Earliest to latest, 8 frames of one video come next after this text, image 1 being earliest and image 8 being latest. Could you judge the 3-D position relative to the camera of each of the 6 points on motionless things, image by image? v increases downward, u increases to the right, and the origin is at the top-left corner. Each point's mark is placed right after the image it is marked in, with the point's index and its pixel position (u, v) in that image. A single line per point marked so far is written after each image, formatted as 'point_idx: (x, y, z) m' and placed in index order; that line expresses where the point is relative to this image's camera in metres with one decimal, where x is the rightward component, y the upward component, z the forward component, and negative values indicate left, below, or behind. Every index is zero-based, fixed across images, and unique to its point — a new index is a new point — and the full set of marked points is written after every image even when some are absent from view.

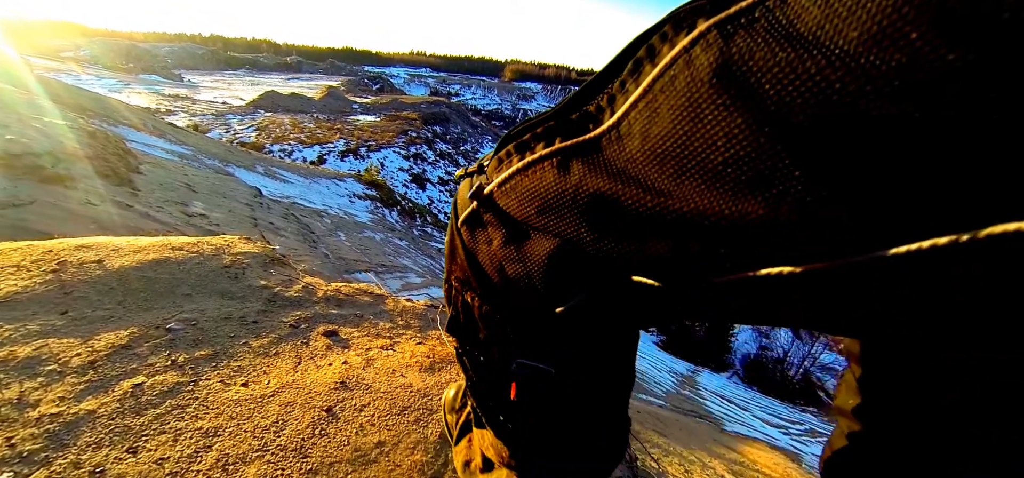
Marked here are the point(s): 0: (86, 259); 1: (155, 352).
0: (-3.8, -0.2, +3.3) m
1: (-2.6, -0.8, +2.7) m
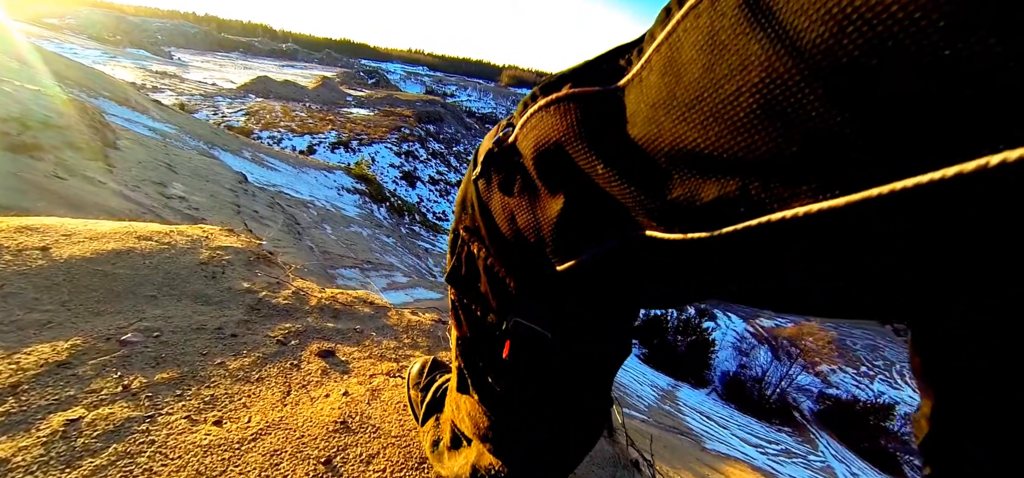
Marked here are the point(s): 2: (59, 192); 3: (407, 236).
0: (-3.5, 0.0, +2.7) m
1: (-2.3, -0.8, +2.1) m
2: (-8.7, +0.9, +7.1) m
3: (-4.4, +0.2, +15.3) m
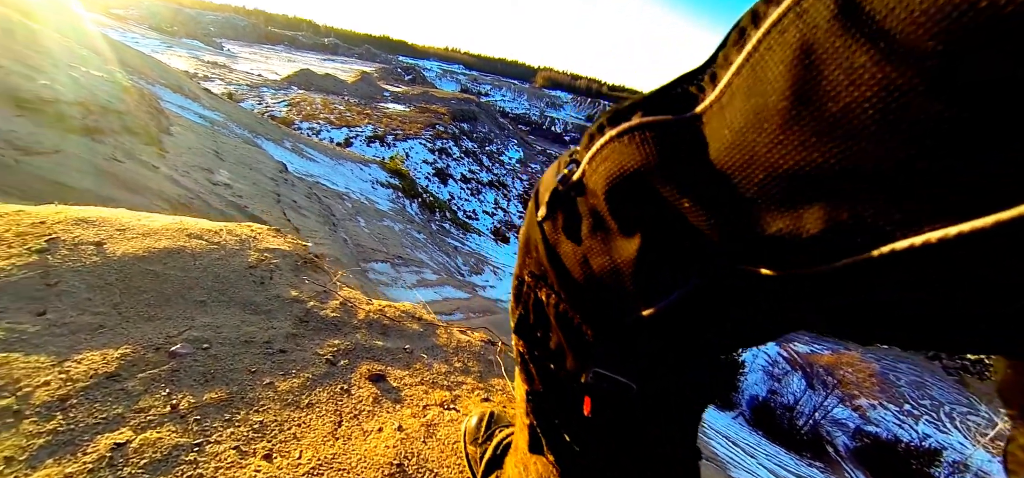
0: (-3.0, 0.0, +2.6) m
1: (-1.9, -0.8, +1.9) m
2: (-7.9, +1.2, +7.3) m
3: (-3.1, +0.2, +15.2) m
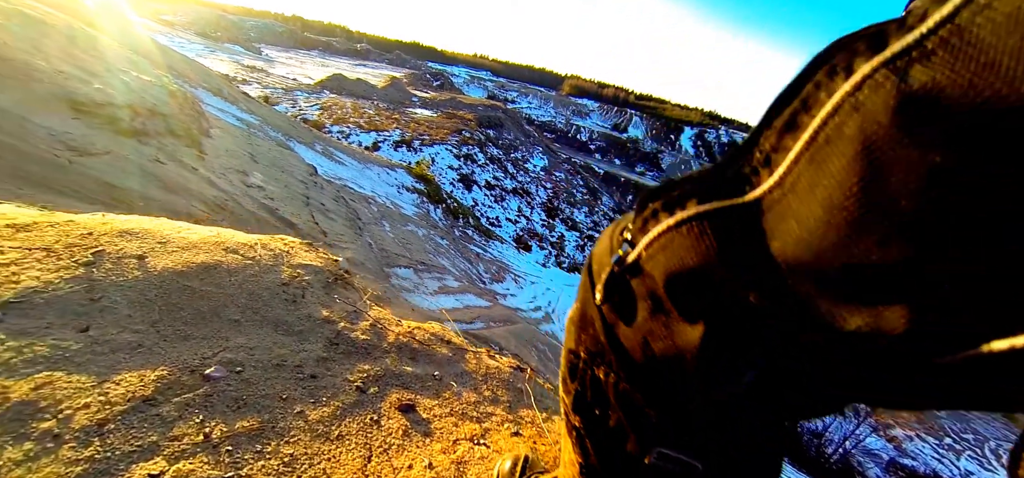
0: (-2.8, -0.1, +2.6) m
1: (-1.7, -0.9, +1.9) m
2: (-7.3, +1.3, +7.6) m
3: (-2.2, 0.0, +15.3) m
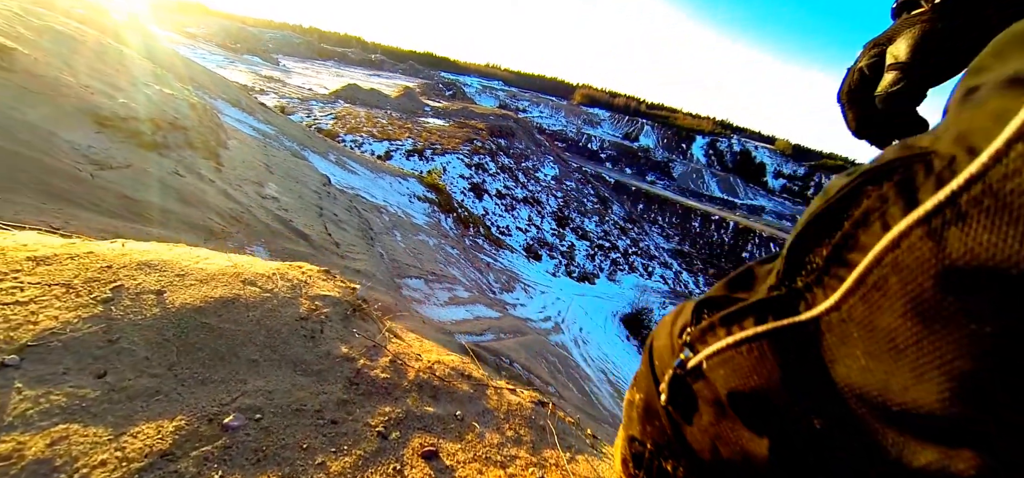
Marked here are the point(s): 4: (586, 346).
0: (-2.6, -0.3, +2.6) m
1: (-1.5, -1.2, +1.8) m
2: (-7.0, +1.0, +7.7) m
3: (-1.7, -0.4, +15.2) m
4: (+2.7, -3.8, +13.4) m
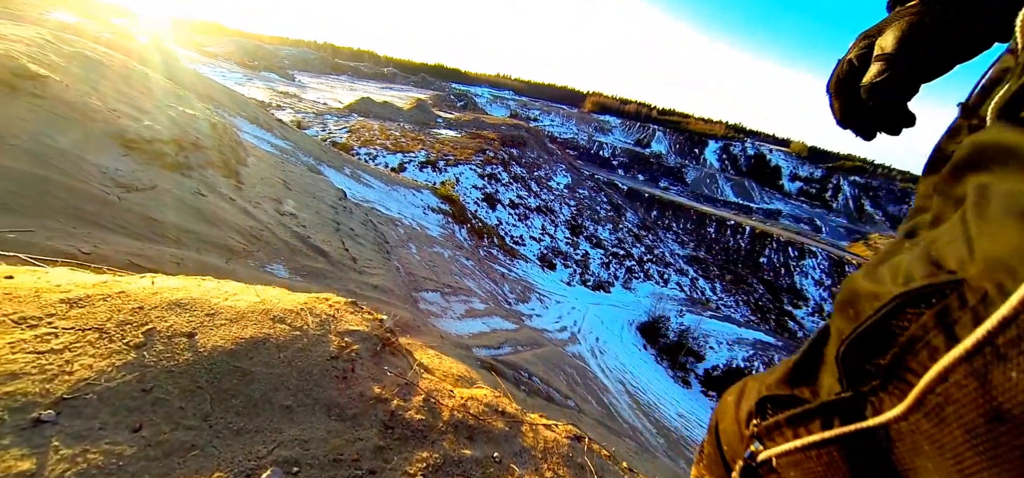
0: (-2.3, -0.6, +2.5) m
1: (-1.3, -1.4, +1.7) m
2: (-6.6, +0.6, +7.7) m
3: (-1.1, -0.9, +15.1) m
4: (+3.3, -4.2, +13.1) m
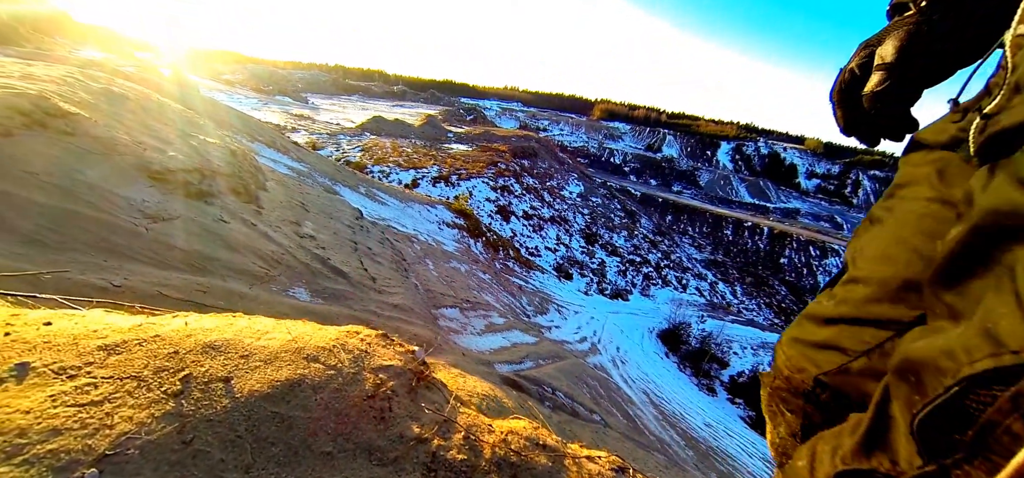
0: (-2.0, -0.9, +2.5) m
1: (-1.0, -1.6, +1.6) m
2: (-6.2, 0.0, +7.9) m
3: (-0.4, -1.4, +15.0) m
4: (+4.0, -4.5, +12.8) m
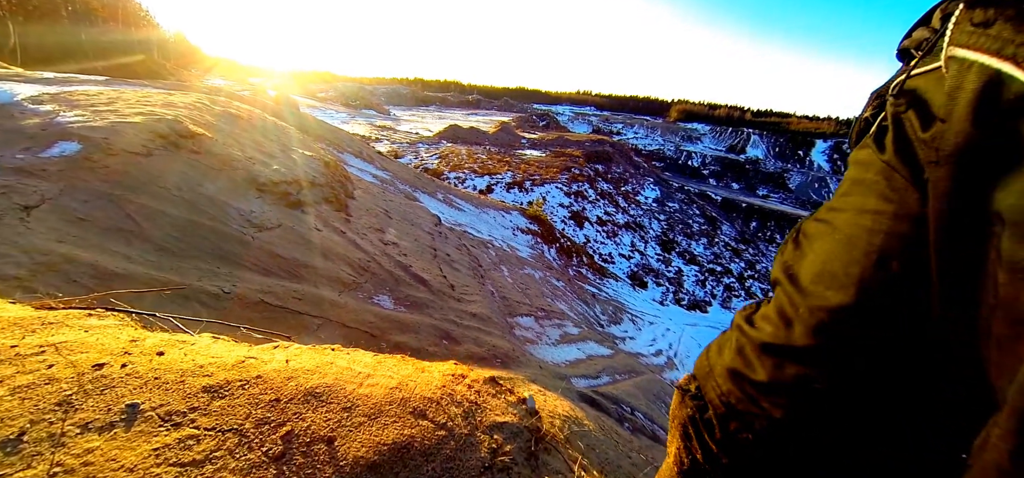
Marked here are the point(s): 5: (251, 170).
0: (-1.1, -1.1, +2.1) m
1: (-0.3, -1.8, +1.1) m
2: (-4.3, -0.2, +8.2) m
3: (+2.6, -1.8, +14.2) m
4: (+6.5, -4.9, +11.2) m
5: (-6.2, +1.6, +8.7) m
